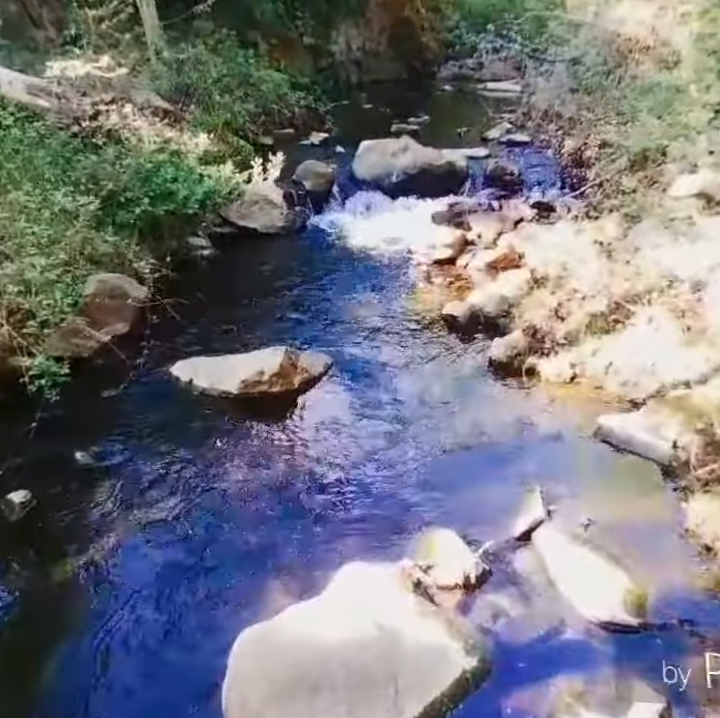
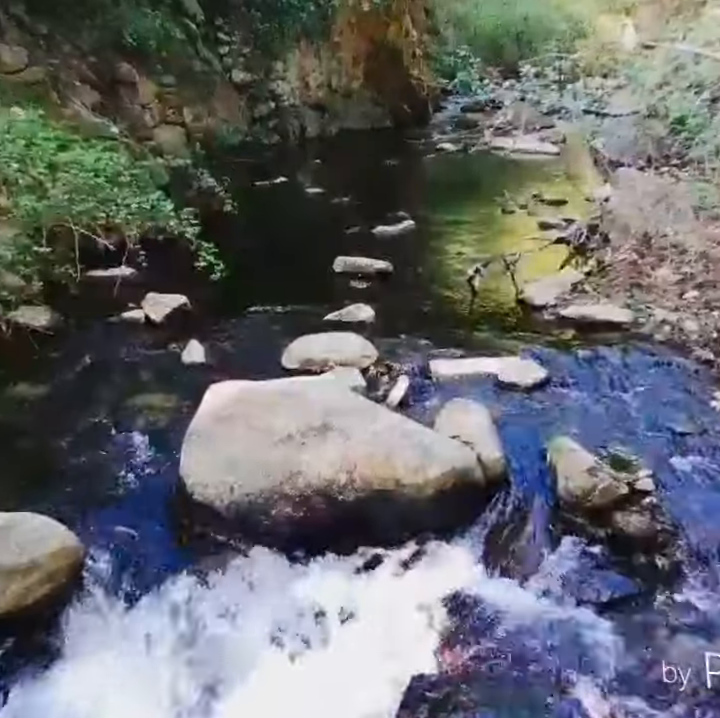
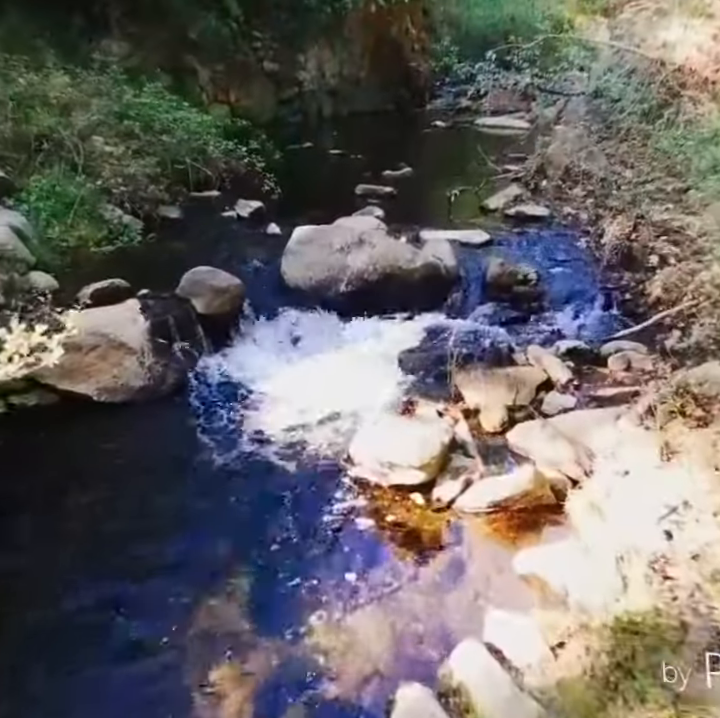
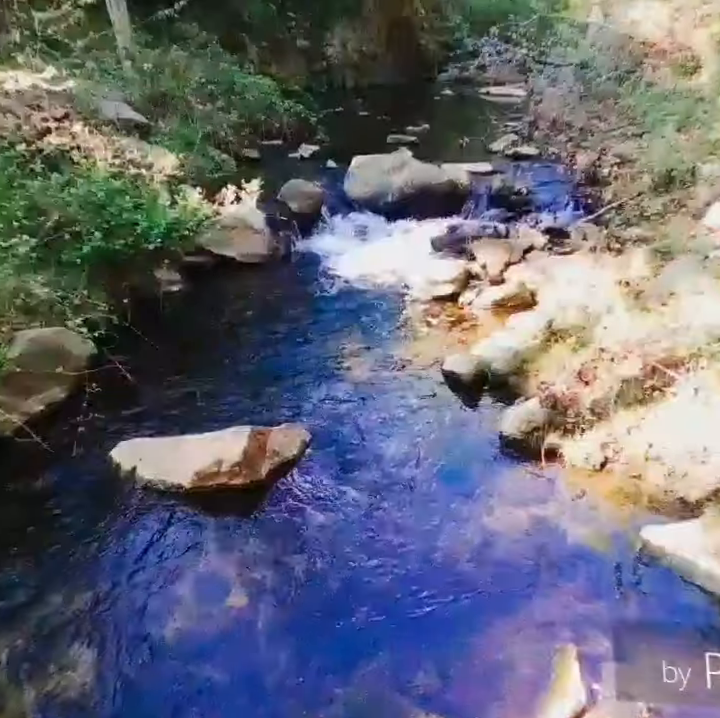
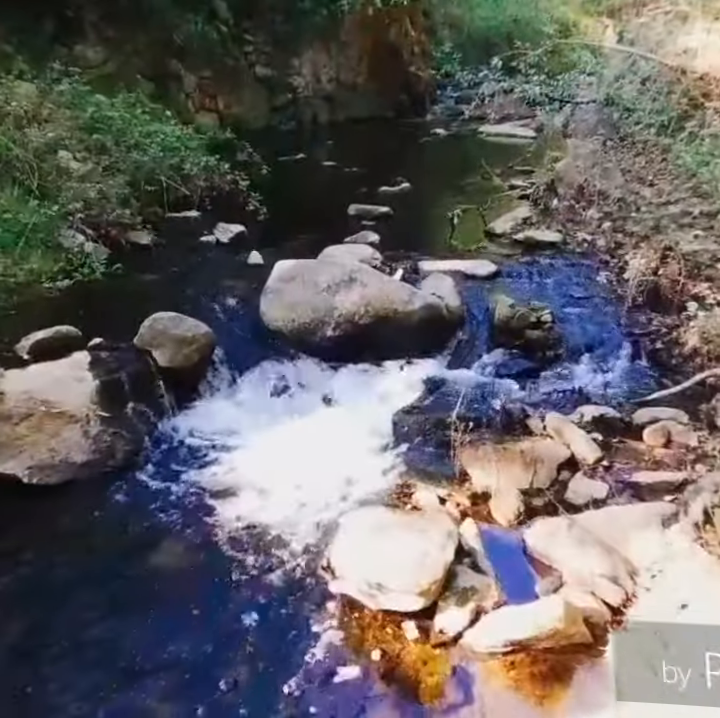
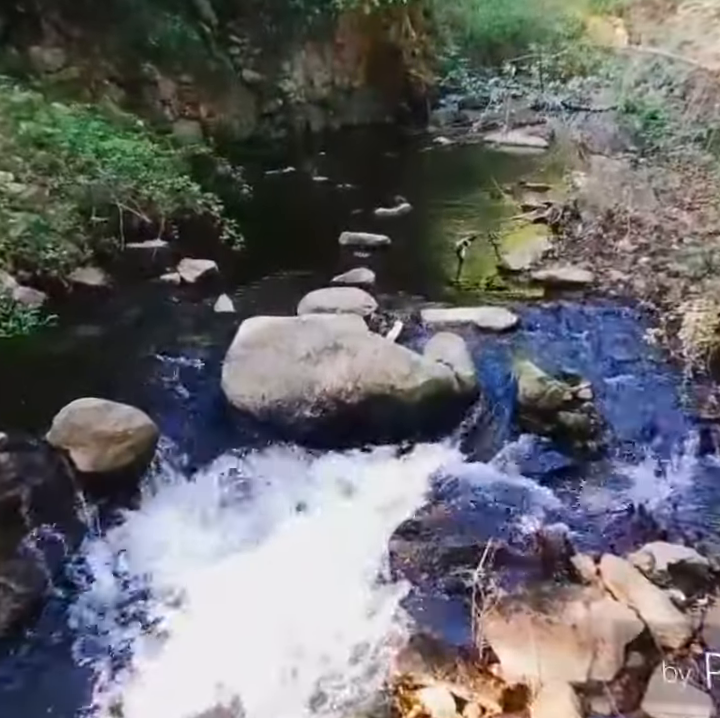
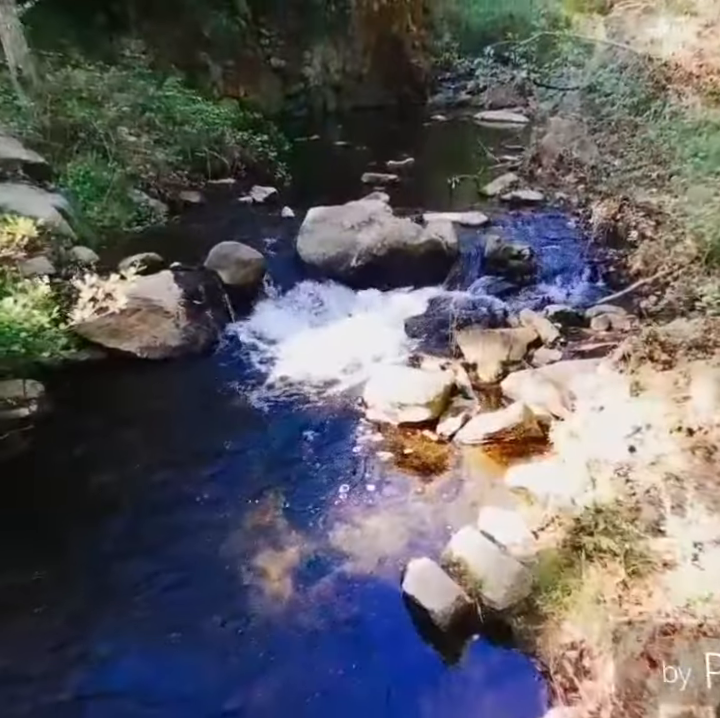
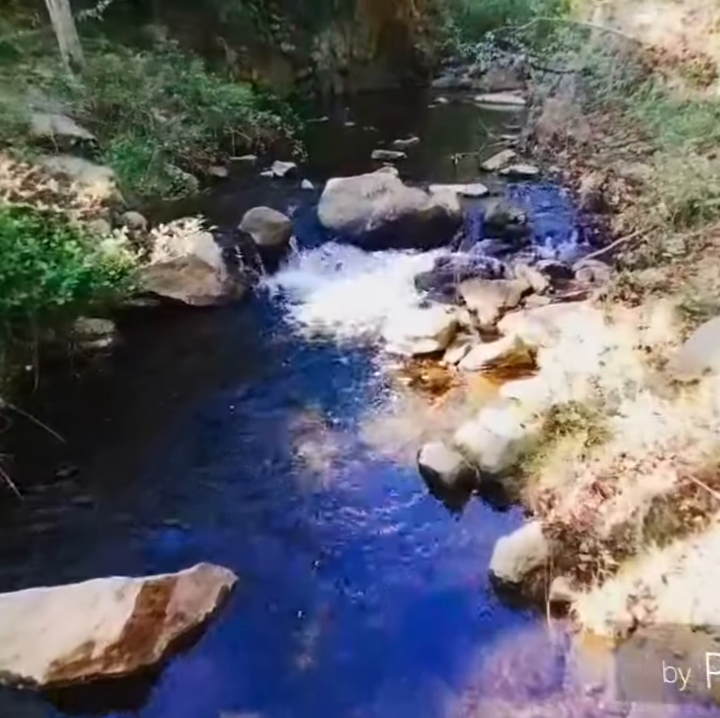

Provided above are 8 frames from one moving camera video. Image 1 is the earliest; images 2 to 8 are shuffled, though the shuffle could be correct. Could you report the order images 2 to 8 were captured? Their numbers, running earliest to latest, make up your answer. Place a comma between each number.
4, 8, 7, 3, 5, 6, 2
